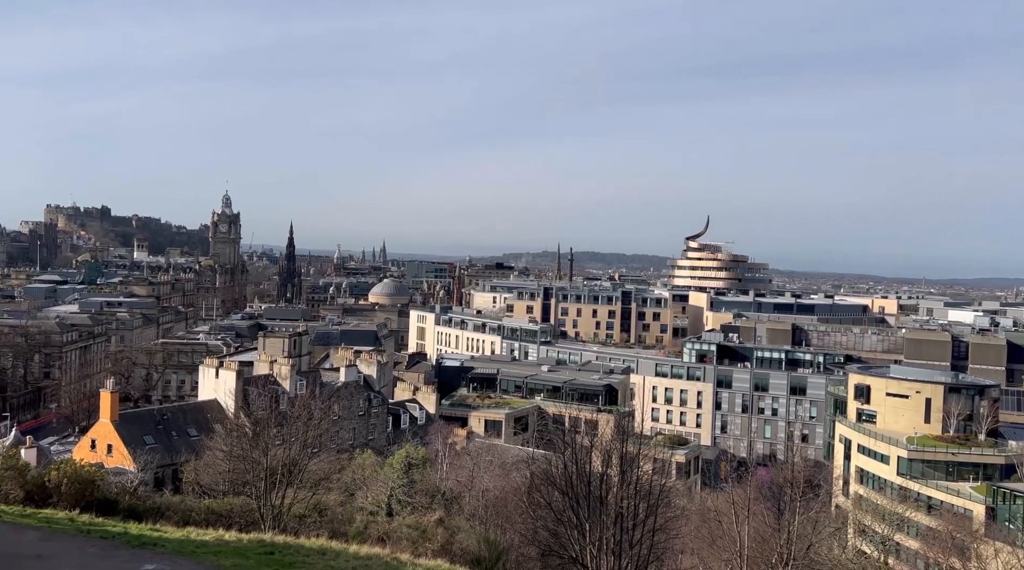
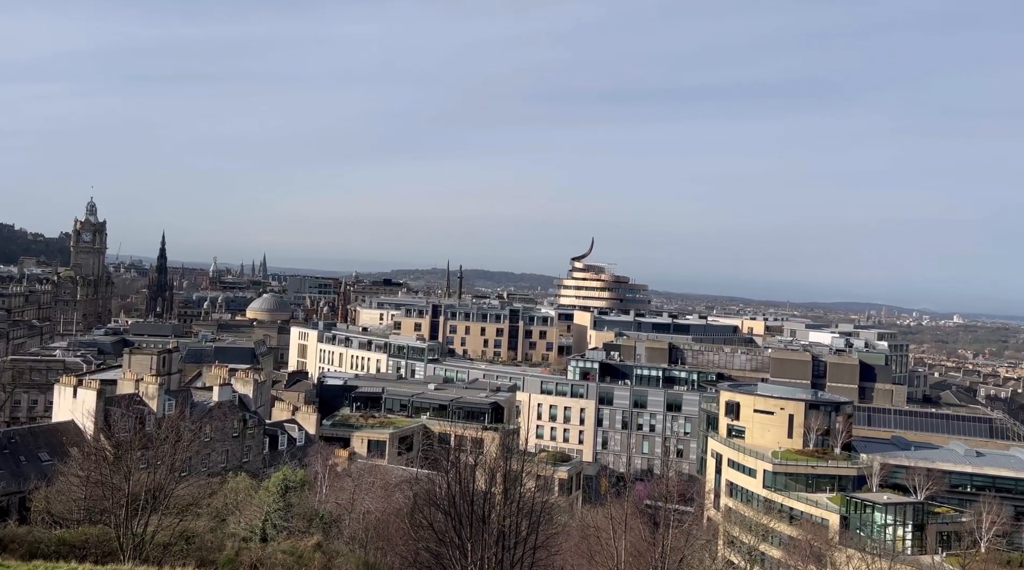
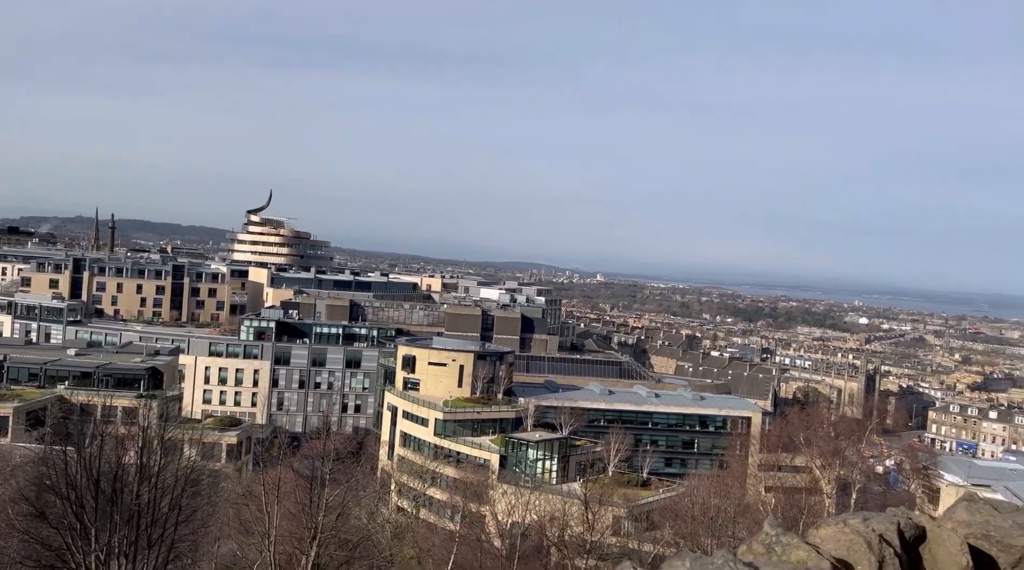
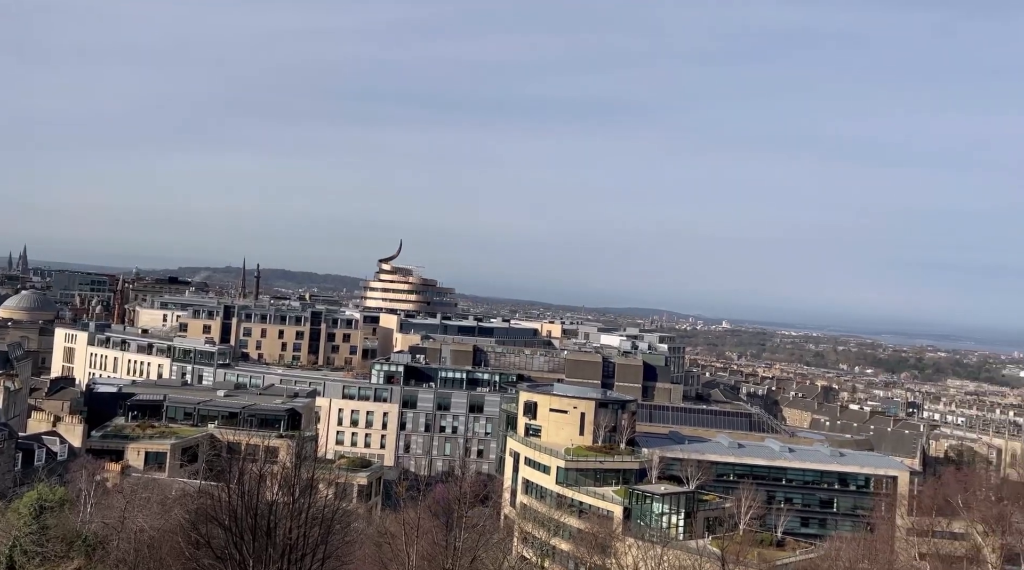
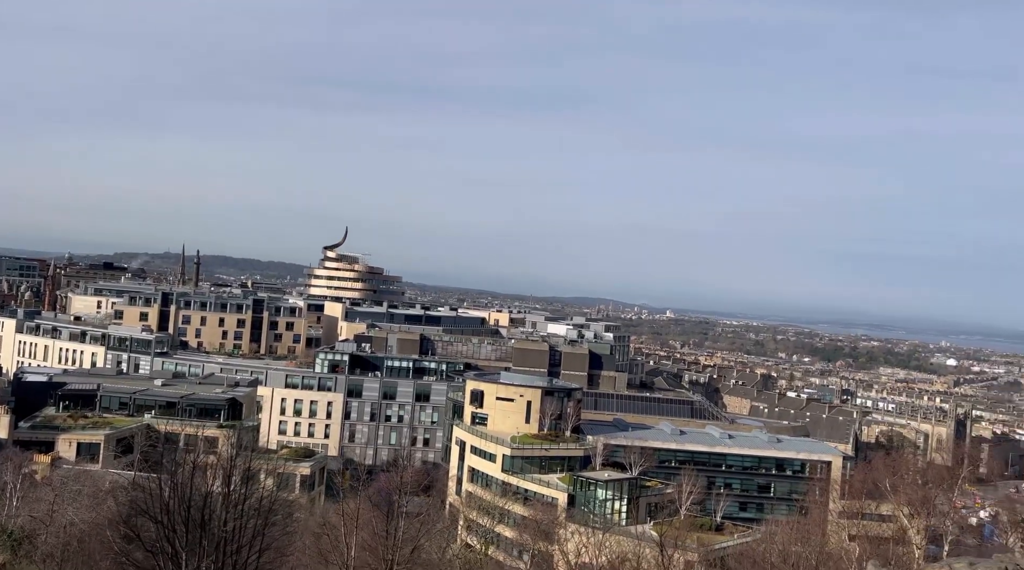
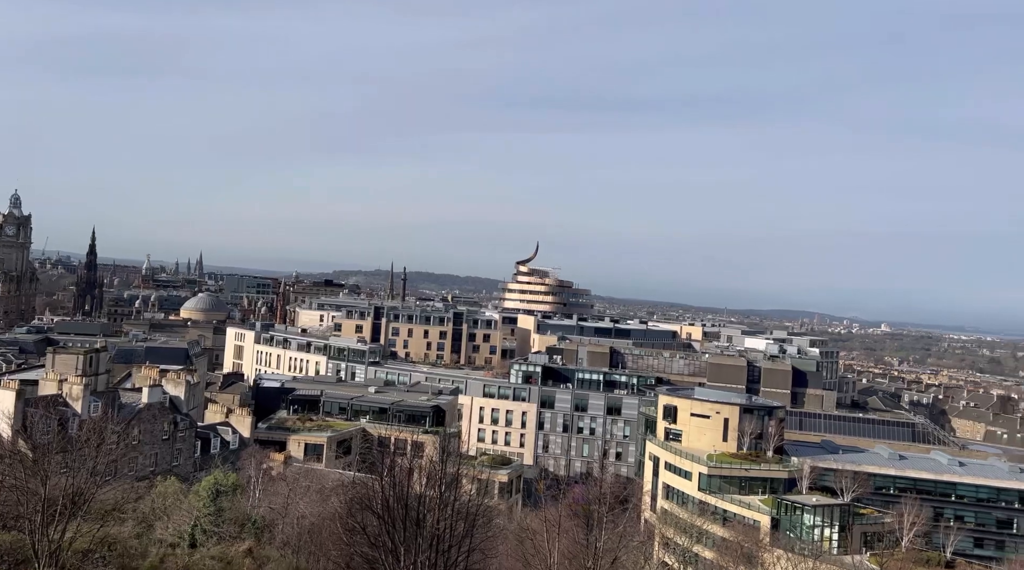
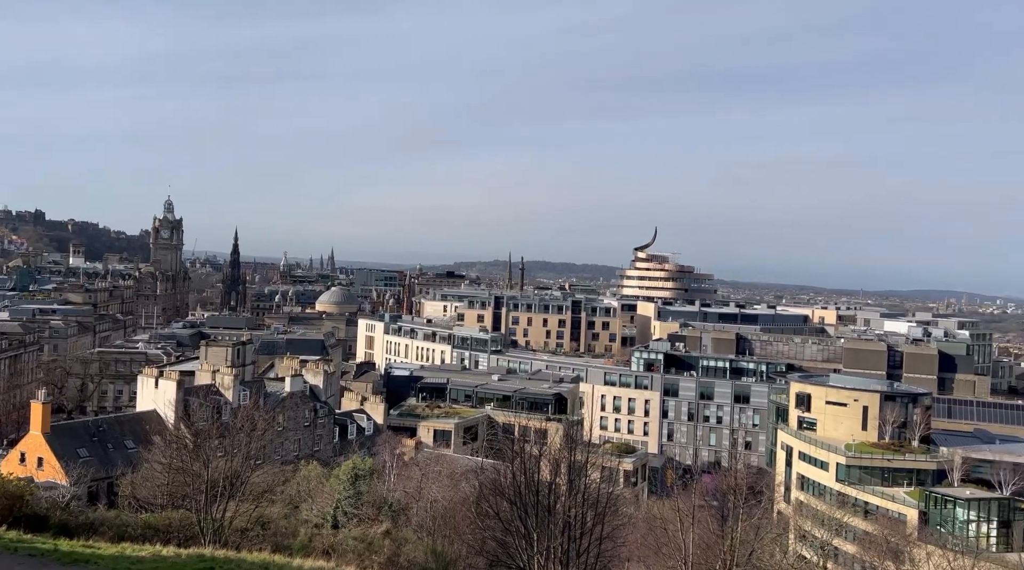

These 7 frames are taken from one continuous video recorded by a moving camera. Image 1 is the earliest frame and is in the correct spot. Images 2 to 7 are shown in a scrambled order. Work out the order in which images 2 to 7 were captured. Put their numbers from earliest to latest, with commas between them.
7, 2, 6, 4, 5, 3
